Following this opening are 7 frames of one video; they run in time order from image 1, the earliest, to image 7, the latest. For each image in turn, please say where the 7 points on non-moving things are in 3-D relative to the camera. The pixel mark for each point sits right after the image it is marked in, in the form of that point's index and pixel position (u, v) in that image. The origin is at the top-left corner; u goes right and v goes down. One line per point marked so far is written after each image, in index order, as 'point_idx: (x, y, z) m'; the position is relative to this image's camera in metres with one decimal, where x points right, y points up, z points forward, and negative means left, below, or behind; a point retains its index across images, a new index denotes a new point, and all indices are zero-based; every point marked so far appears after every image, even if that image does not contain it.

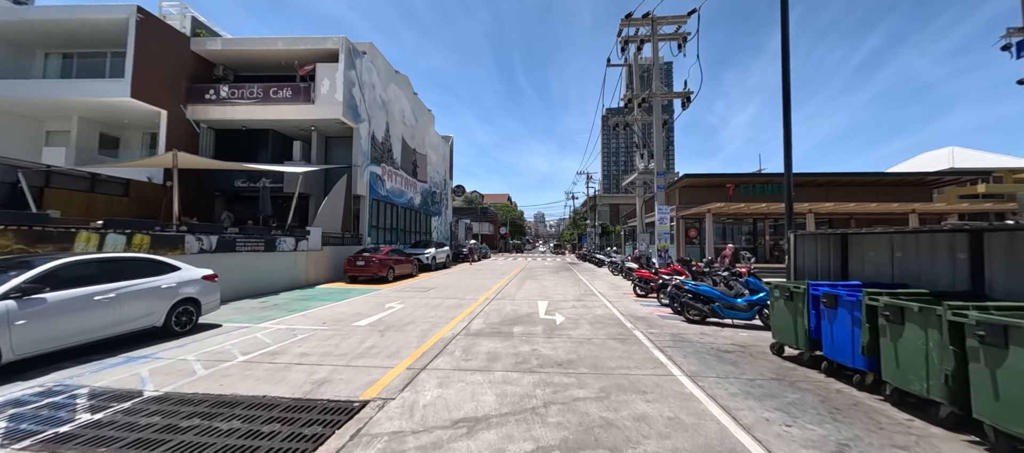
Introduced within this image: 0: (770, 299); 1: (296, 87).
0: (+5.0, -1.4, +6.3) m
1: (-11.5, +7.5, +17.5) m
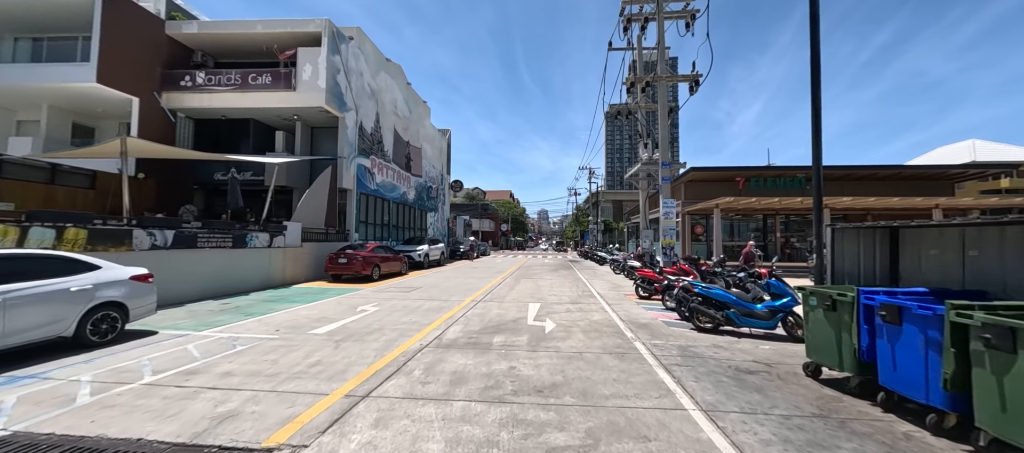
0: (+4.5, -1.3, +5.1) m
1: (-11.8, +7.7, +16.4) m
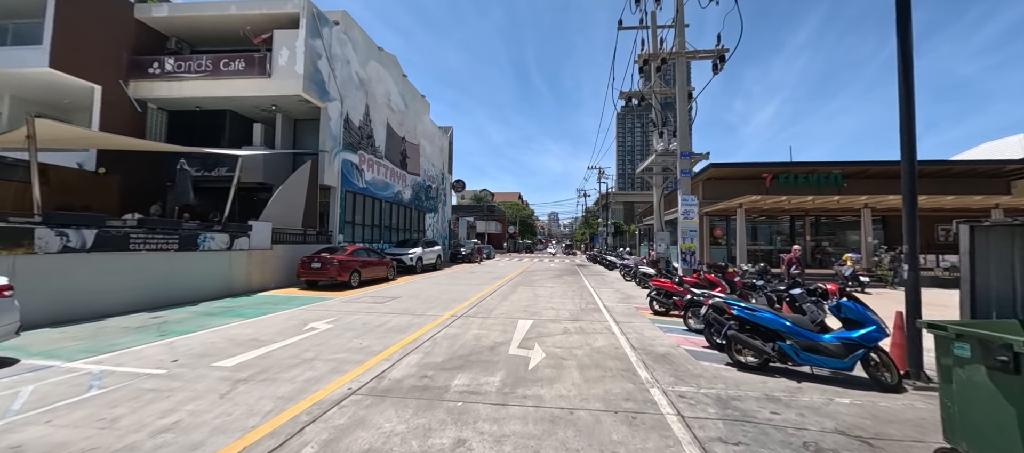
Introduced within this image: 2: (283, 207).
0: (+4.0, -1.2, +3.1) m
1: (-11.9, +7.7, +15.0) m
2: (-10.0, +0.8, +14.5) m
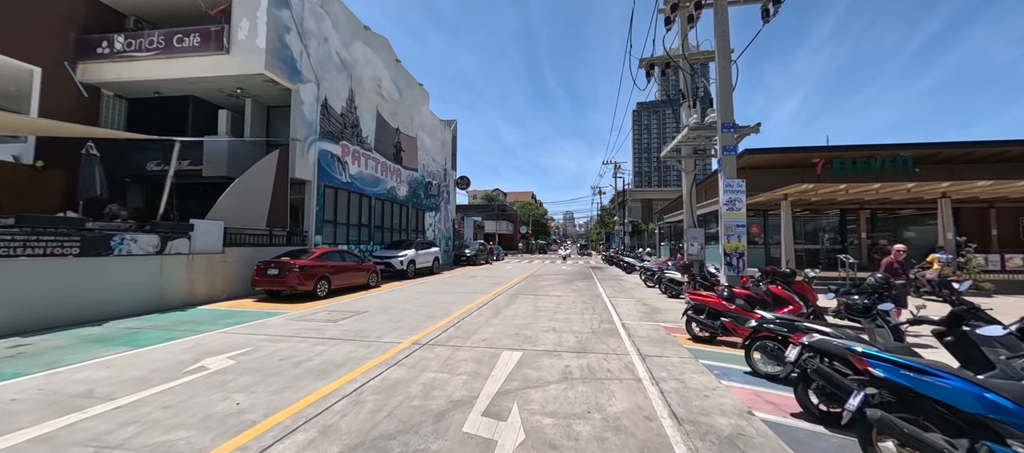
0: (+3.4, -1.1, +0.4) m
1: (-12.1, +7.7, +13.0) m
2: (-10.1, +0.9, +12.5) m
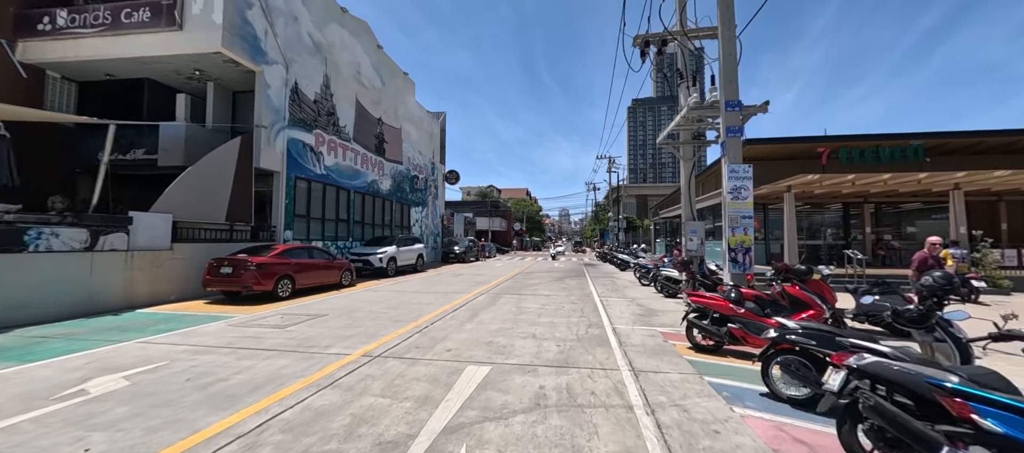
0: (+2.9, -0.9, -0.6) m
1: (-12.7, +7.9, +11.8) m
2: (-10.7, +1.1, +11.3) m
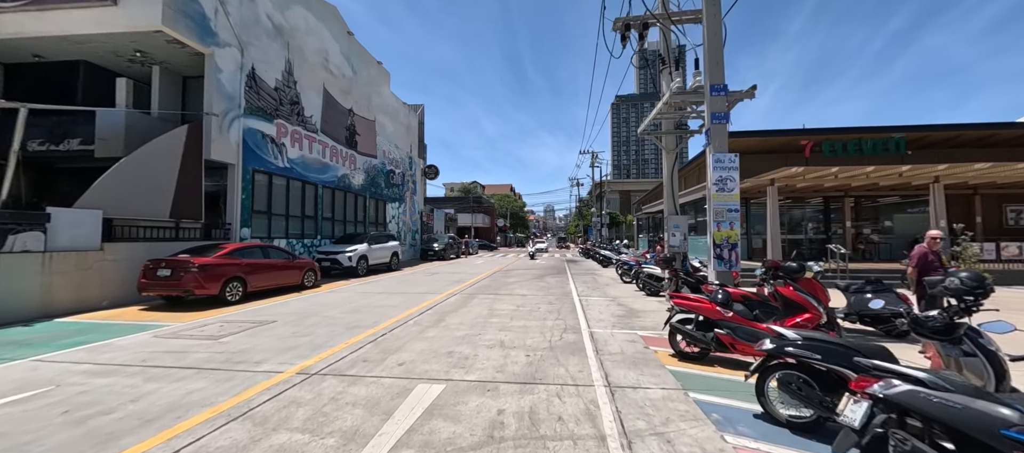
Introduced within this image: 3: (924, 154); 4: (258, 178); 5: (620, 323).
0: (+2.5, -0.9, -1.2) m
1: (-13.6, +8.0, +10.5) m
2: (-11.5, +1.1, +10.1) m
3: (+21.0, +3.7, +16.8) m
4: (-10.7, +2.1, +14.0) m
5: (+2.5, -2.2, +7.5) m
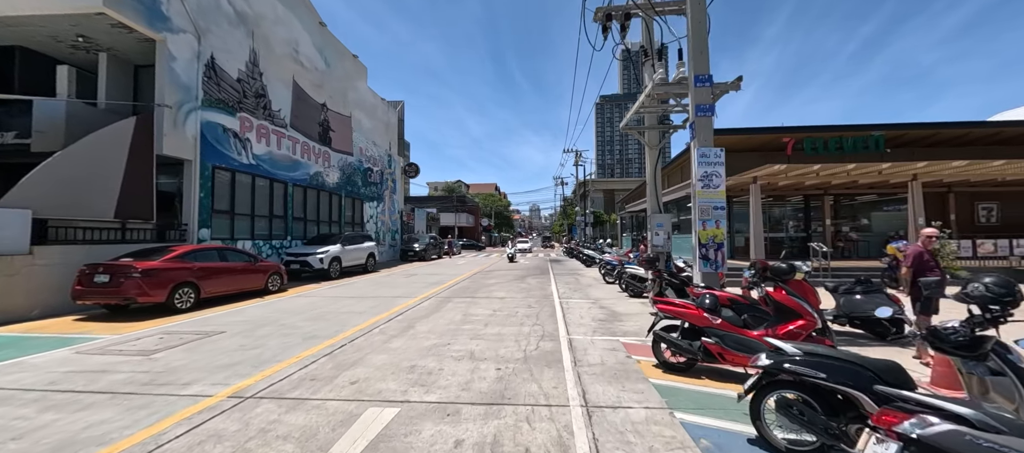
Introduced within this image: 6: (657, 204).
0: (+2.3, -0.9, -1.7) m
1: (-14.2, +7.9, +9.4) m
2: (-12.1, +1.1, +9.1) m
3: (+20.1, +3.8, +17.0) m
4: (-11.5, +2.0, +13.0) m
5: (+1.9, -2.2, +7.0) m
6: (+5.5, +0.8, +12.2) m
